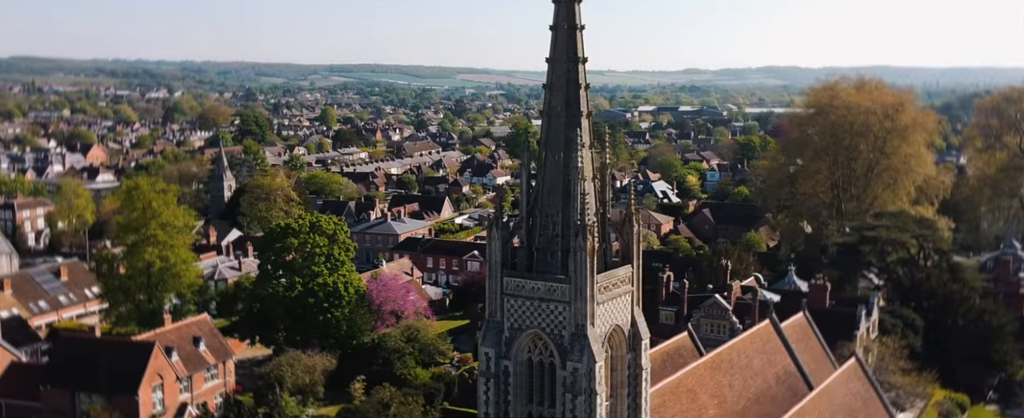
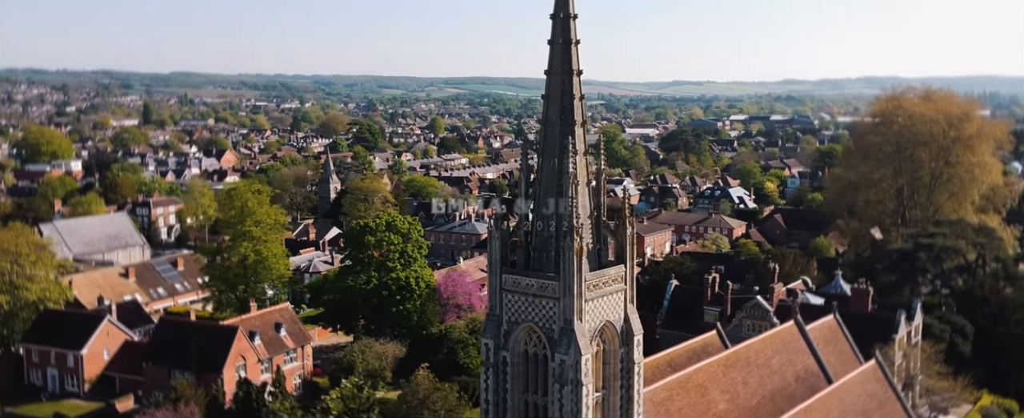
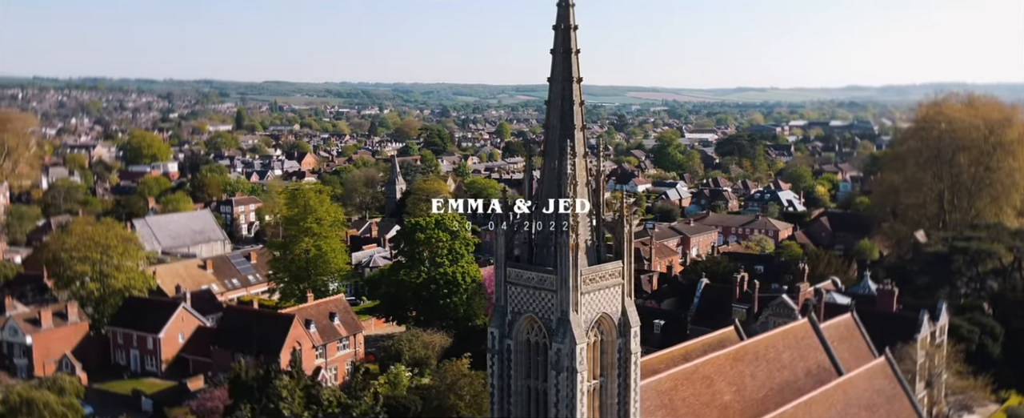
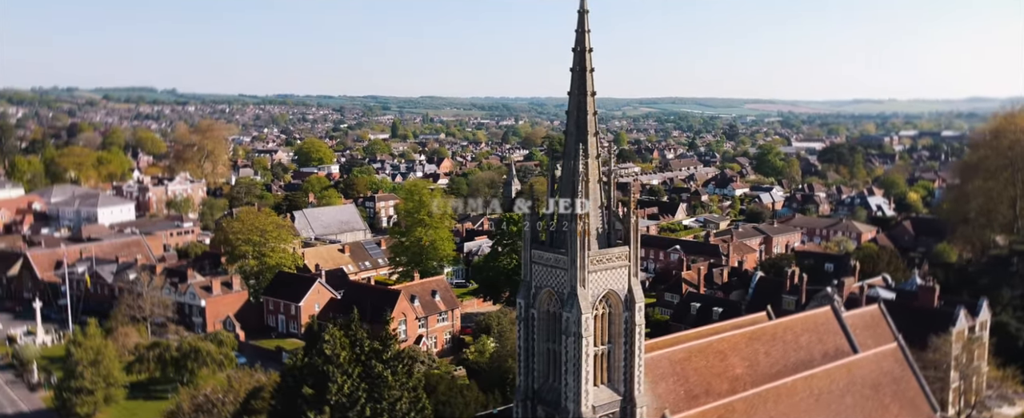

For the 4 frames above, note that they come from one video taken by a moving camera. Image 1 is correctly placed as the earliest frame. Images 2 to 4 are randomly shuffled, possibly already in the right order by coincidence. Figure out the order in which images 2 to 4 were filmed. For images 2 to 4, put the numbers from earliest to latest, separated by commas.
2, 3, 4
